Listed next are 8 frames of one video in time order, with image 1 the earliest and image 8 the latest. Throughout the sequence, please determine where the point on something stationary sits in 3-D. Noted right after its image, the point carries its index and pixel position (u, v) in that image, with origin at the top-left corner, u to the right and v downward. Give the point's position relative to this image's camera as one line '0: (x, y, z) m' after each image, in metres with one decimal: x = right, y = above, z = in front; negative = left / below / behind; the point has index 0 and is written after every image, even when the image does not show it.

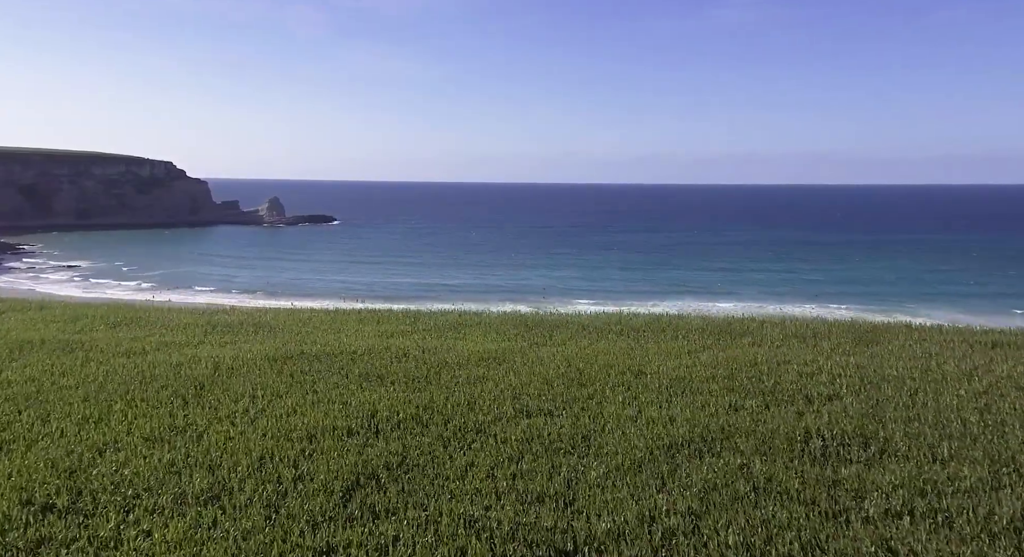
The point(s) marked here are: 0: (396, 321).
0: (-2.2, -0.9, +16.0) m
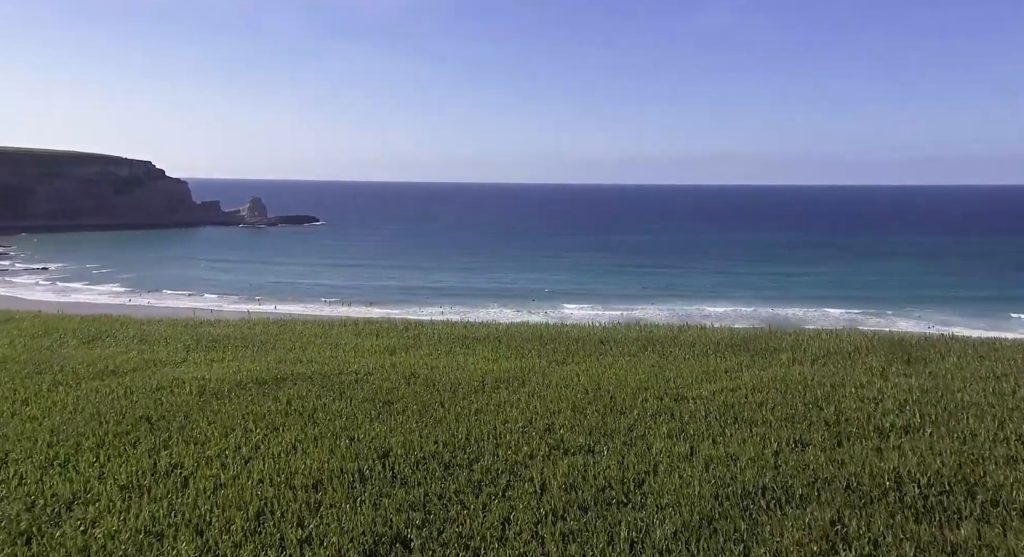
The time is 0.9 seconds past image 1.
0: (-2.0, -1.0, +14.8) m
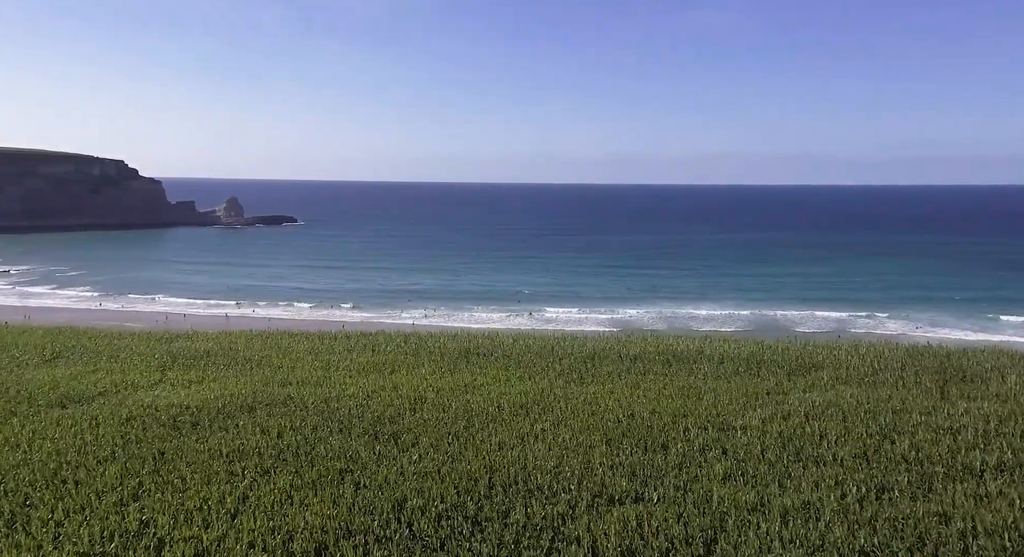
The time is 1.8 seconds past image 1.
0: (-1.9, -1.2, +13.6) m
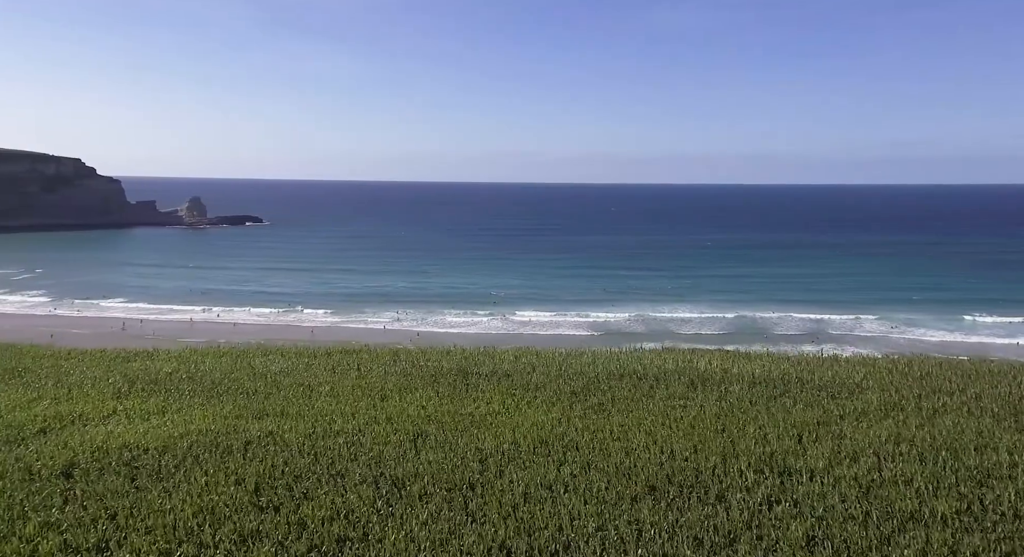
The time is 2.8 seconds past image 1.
0: (-1.9, -1.3, +12.1) m
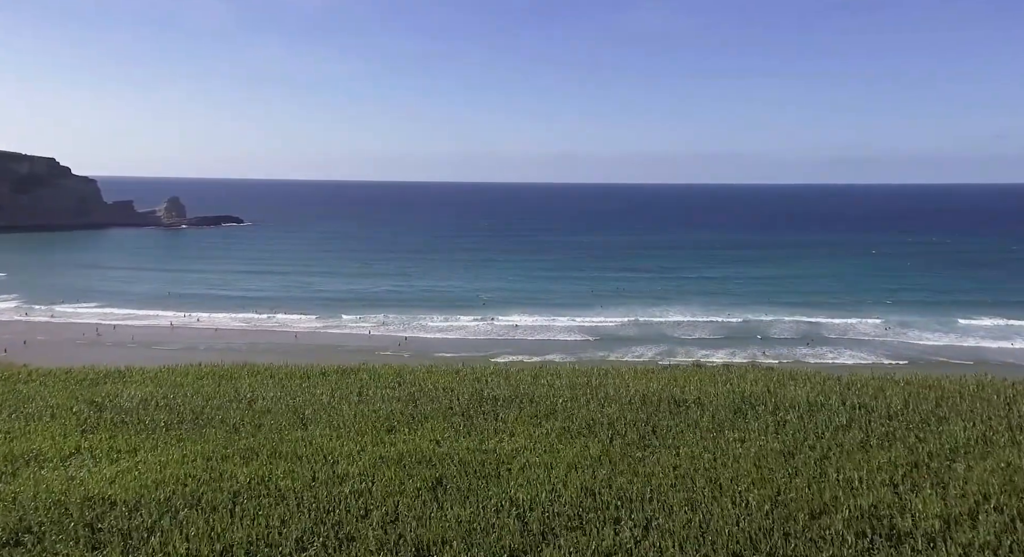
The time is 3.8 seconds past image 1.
0: (-1.6, -1.5, +10.8) m
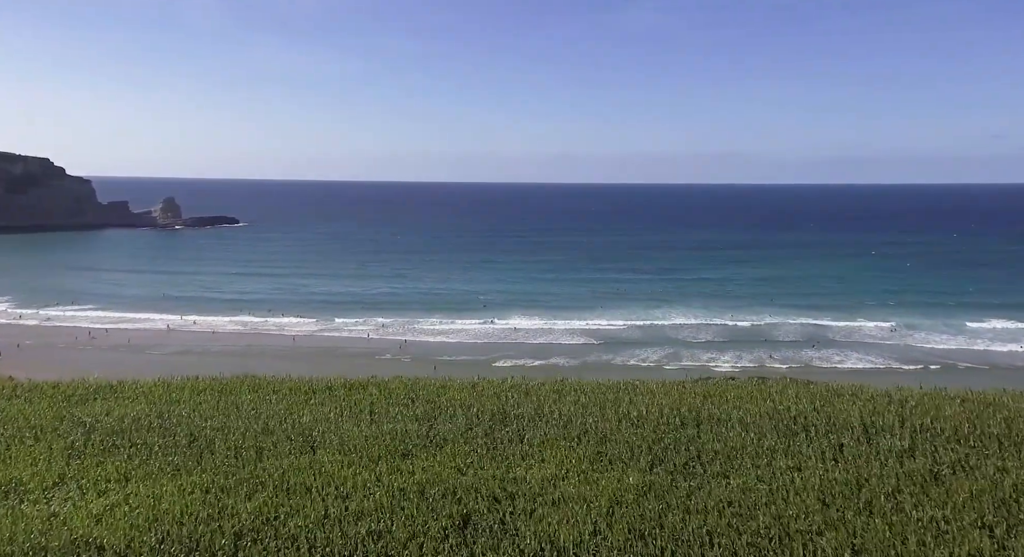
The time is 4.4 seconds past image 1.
0: (-1.4, -1.6, +9.9) m
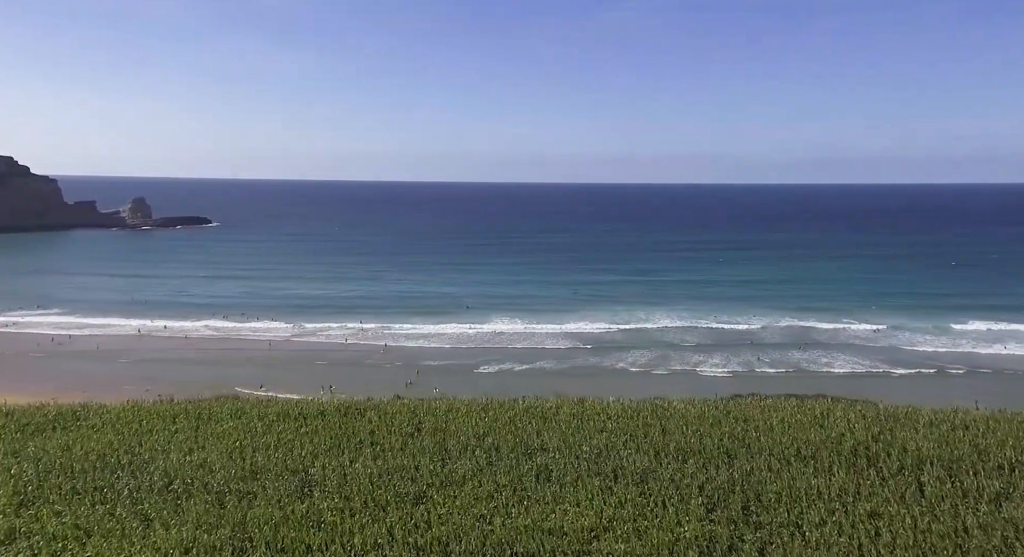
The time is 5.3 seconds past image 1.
0: (-1.1, -1.7, +8.7) m
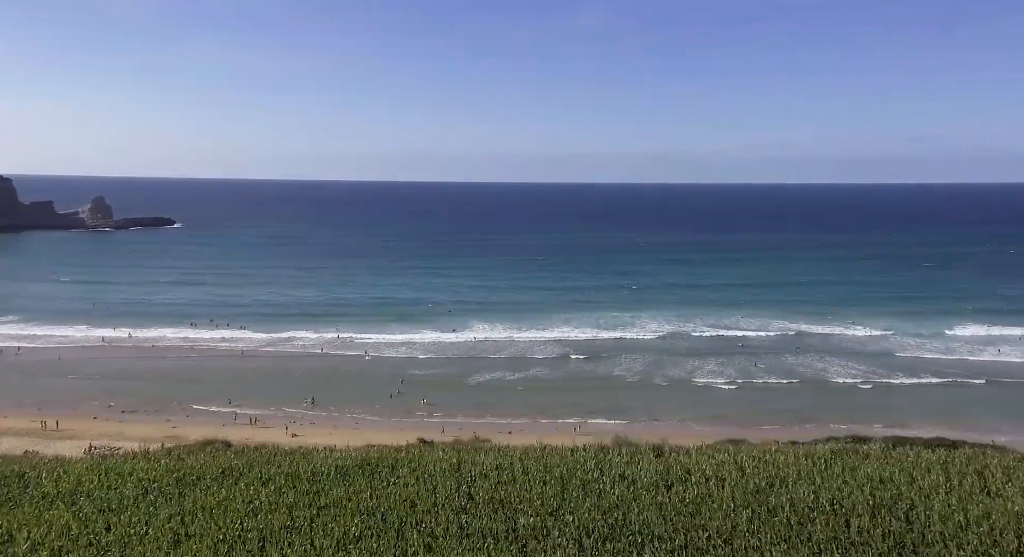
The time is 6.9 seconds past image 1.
0: (-0.4, -2.0, +6.6) m
